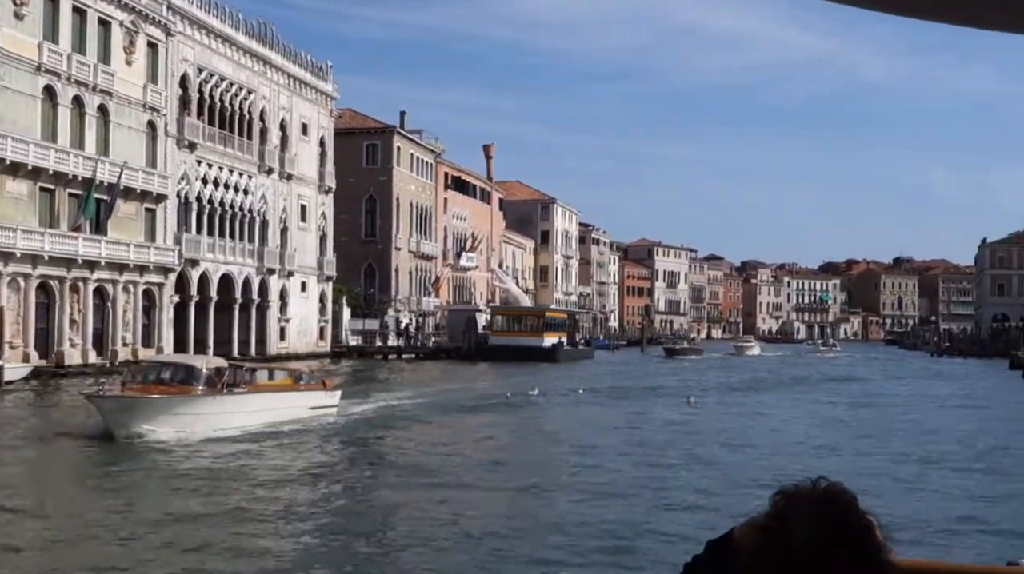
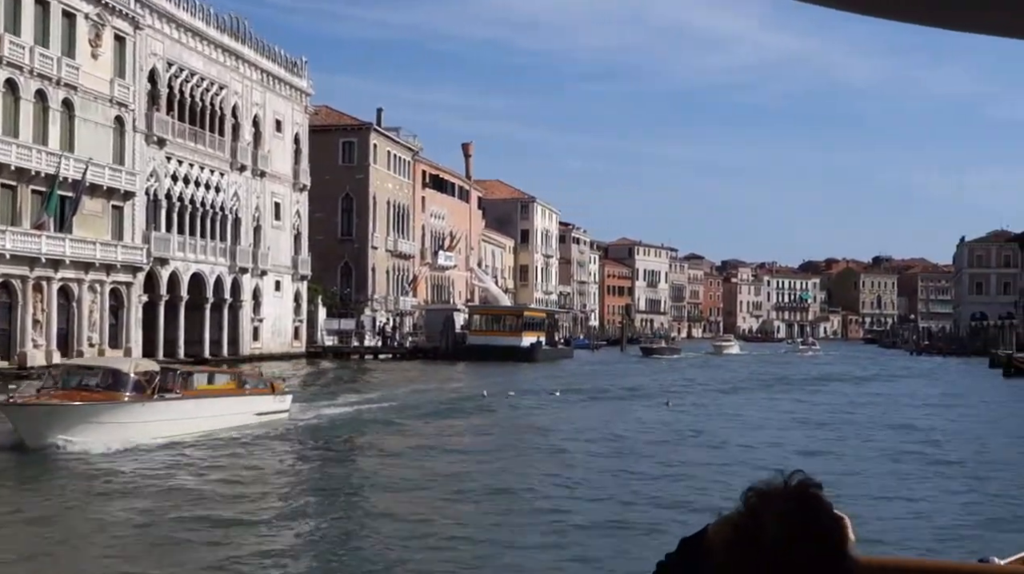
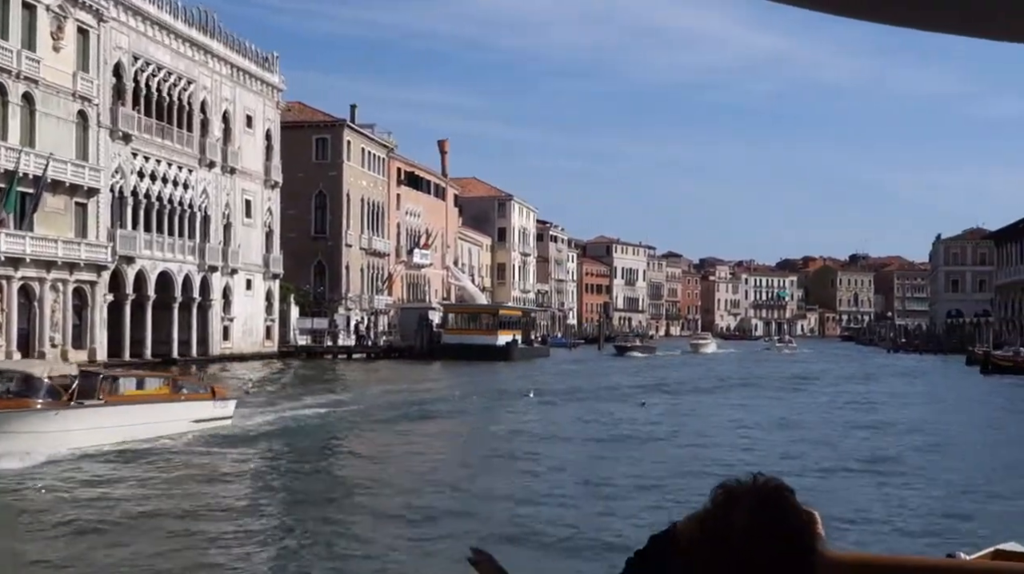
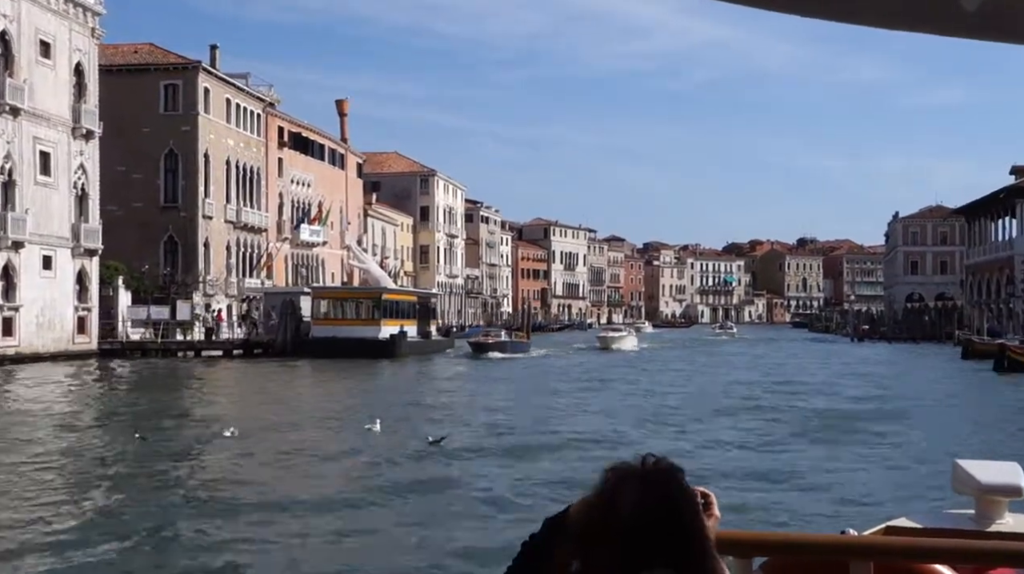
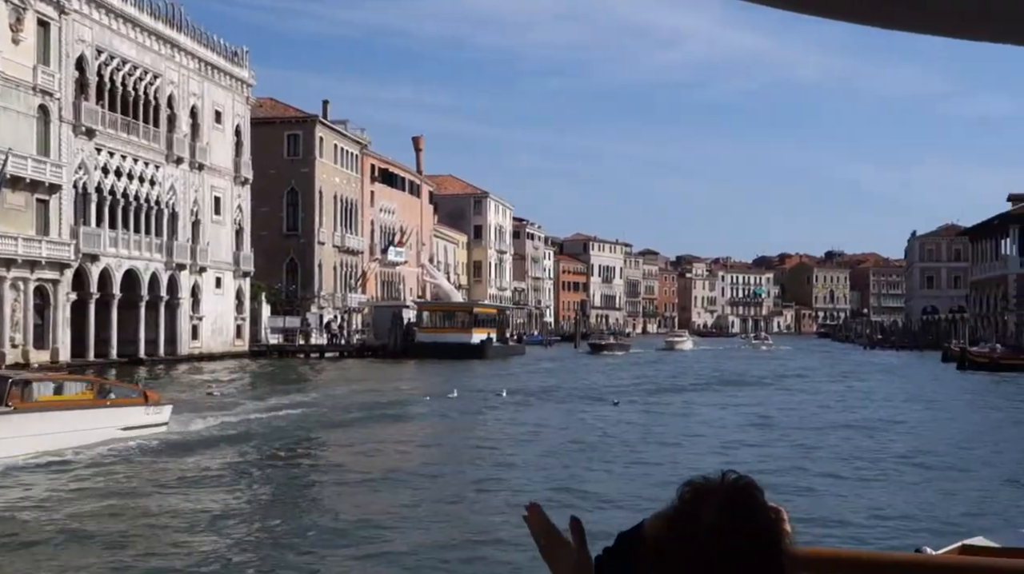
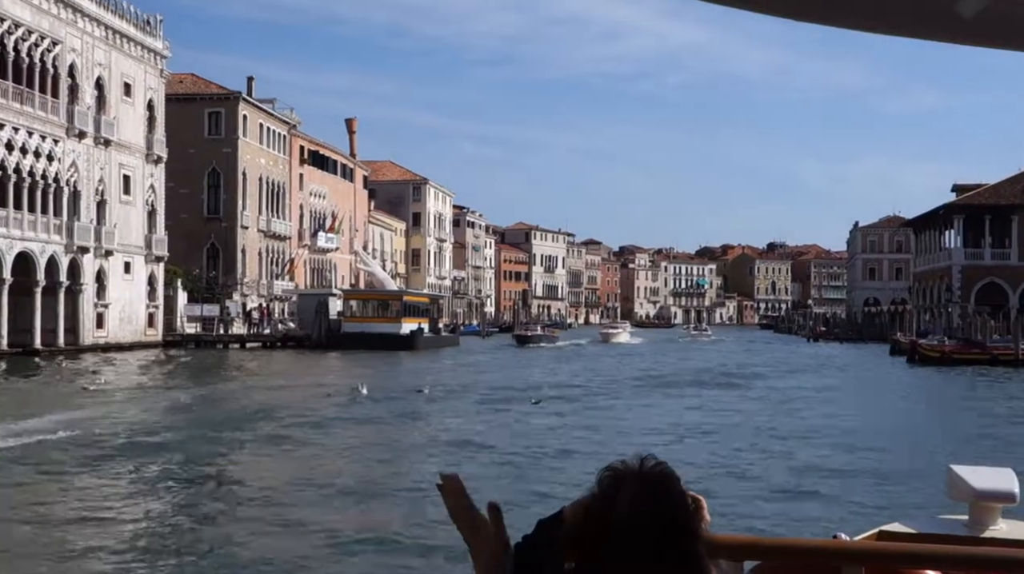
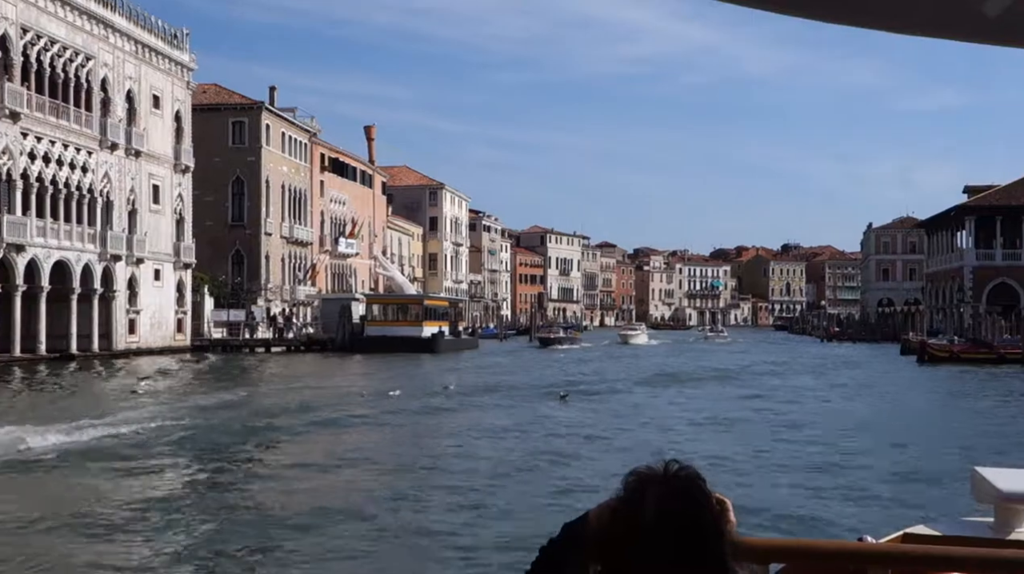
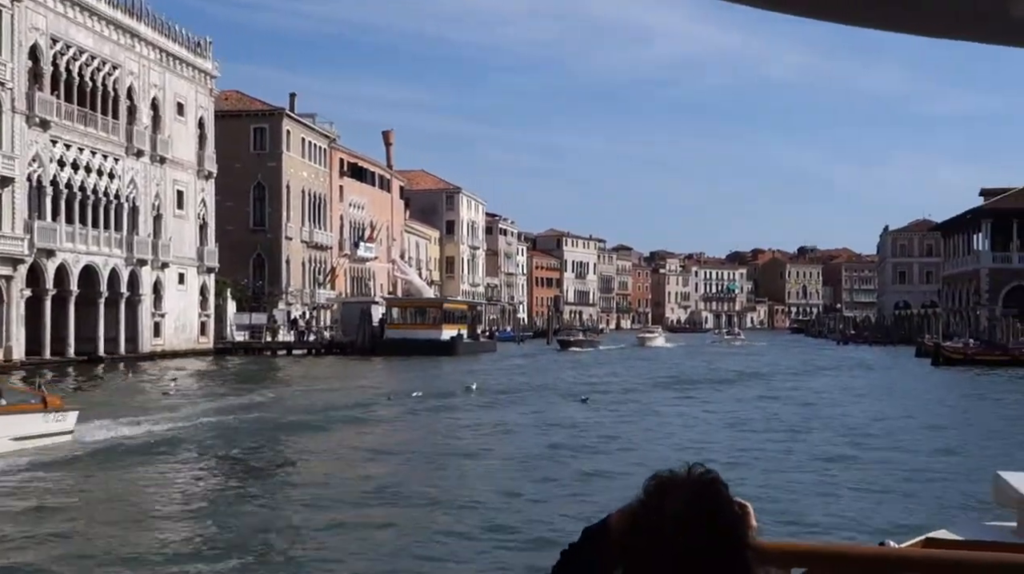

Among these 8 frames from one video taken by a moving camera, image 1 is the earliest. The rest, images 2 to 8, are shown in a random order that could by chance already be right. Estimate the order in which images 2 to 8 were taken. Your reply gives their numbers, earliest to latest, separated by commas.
2, 3, 5, 8, 7, 6, 4
